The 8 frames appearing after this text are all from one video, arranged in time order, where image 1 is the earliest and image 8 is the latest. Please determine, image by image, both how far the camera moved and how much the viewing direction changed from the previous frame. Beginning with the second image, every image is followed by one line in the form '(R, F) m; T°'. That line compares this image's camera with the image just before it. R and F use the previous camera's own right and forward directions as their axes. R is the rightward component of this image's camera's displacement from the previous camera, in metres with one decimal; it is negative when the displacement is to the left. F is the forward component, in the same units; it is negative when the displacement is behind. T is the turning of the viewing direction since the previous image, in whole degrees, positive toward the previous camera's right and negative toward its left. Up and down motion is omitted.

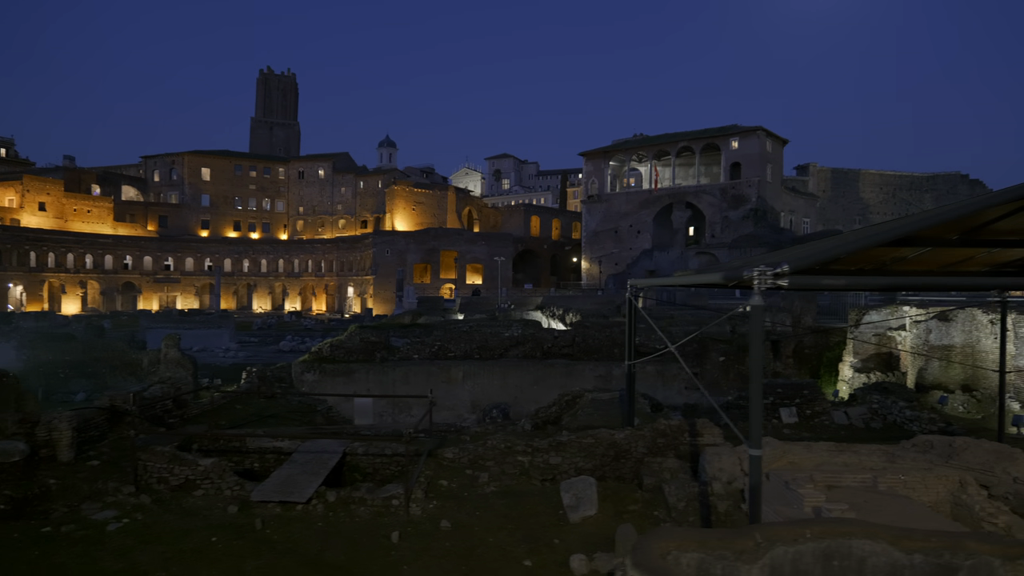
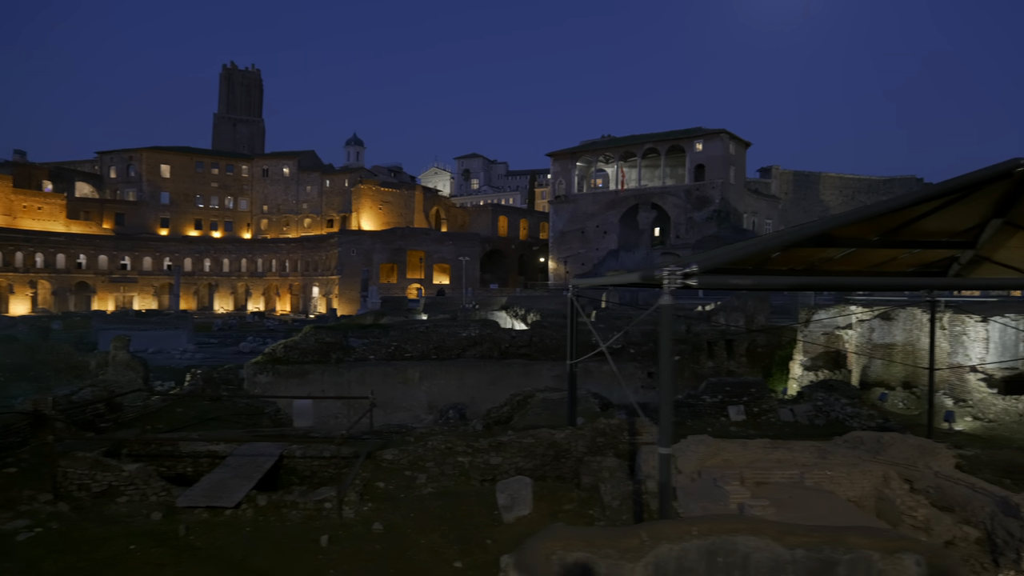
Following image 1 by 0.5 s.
(+0.5, 0.0) m; +3°
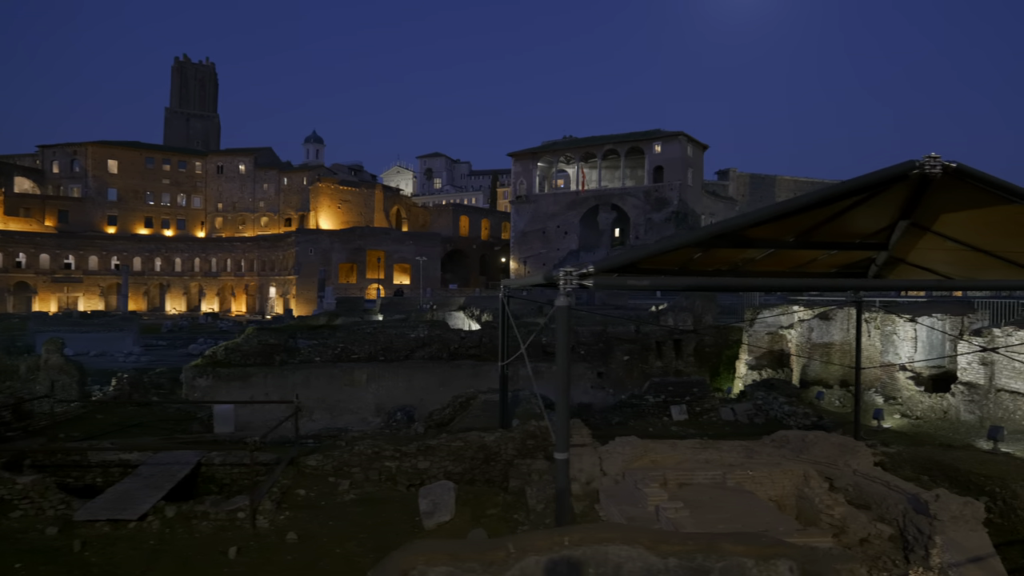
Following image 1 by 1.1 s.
(+0.6, +0.2) m; +3°
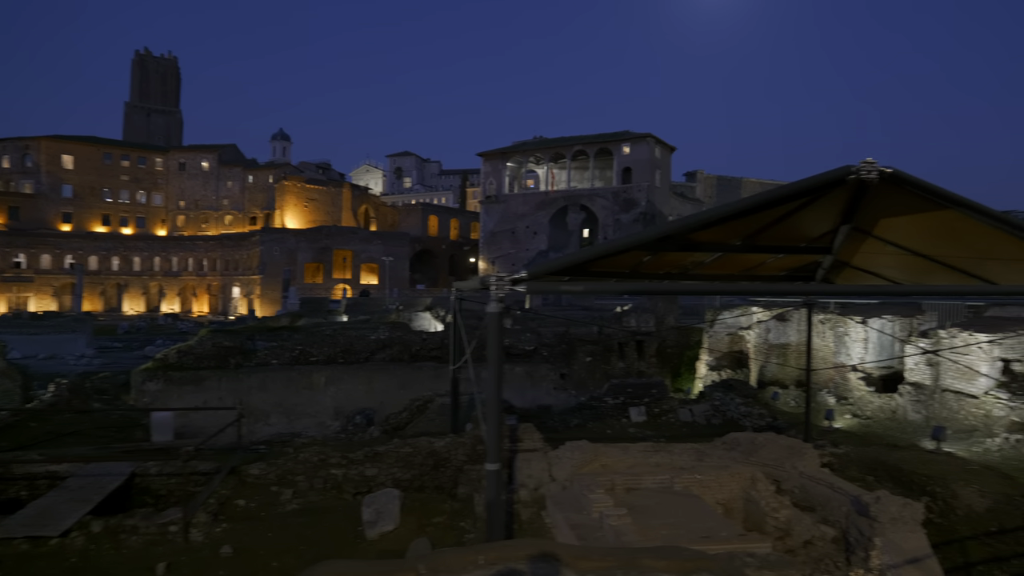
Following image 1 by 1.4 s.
(+0.3, +0.2) m; +3°
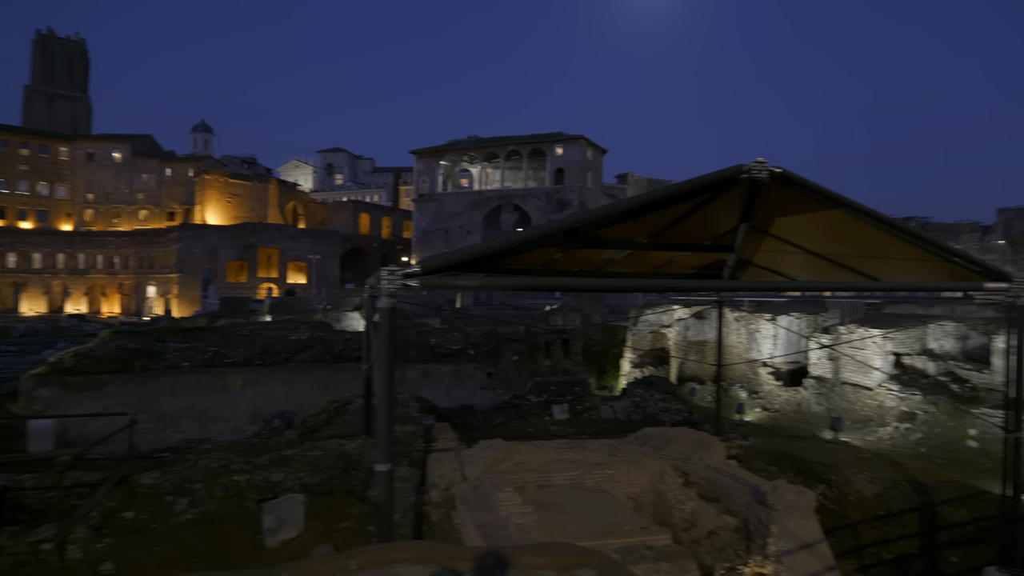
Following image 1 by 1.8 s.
(+0.3, +0.1) m; +6°
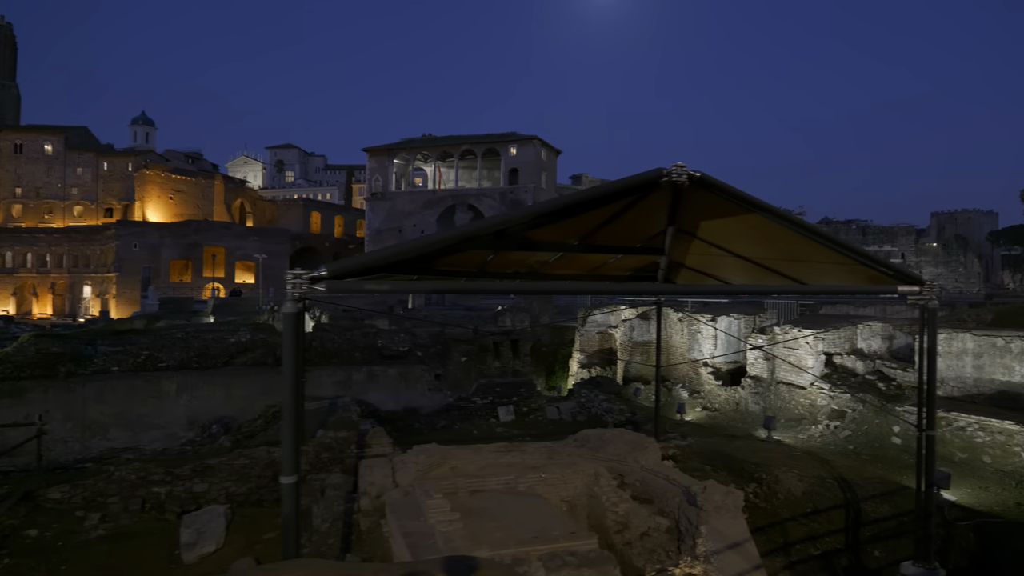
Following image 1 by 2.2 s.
(+0.3, +0.1) m; +4°
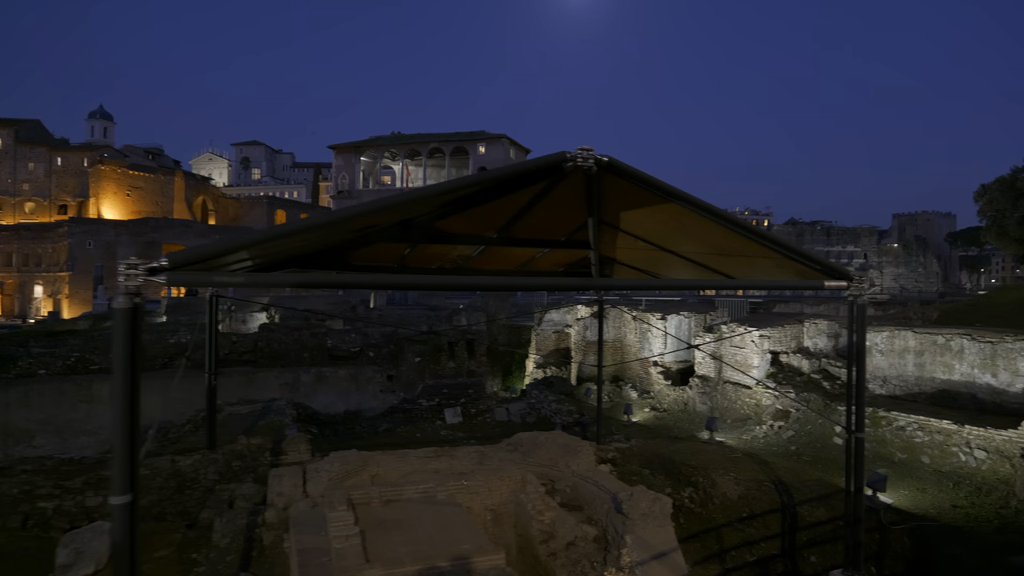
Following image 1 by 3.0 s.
(+0.7, +0.5) m; +2°
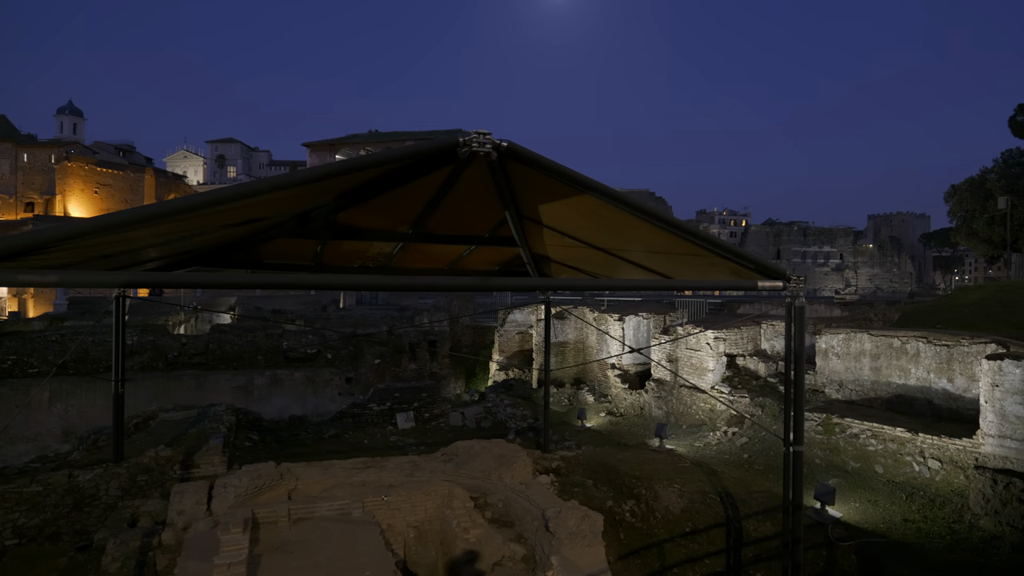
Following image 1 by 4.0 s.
(+0.7, +0.5) m; +1°
